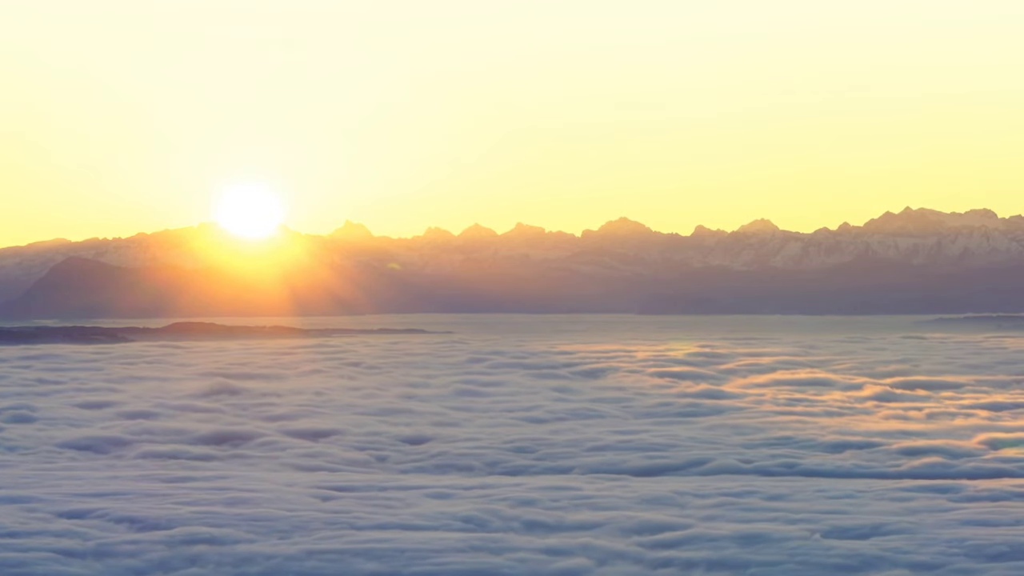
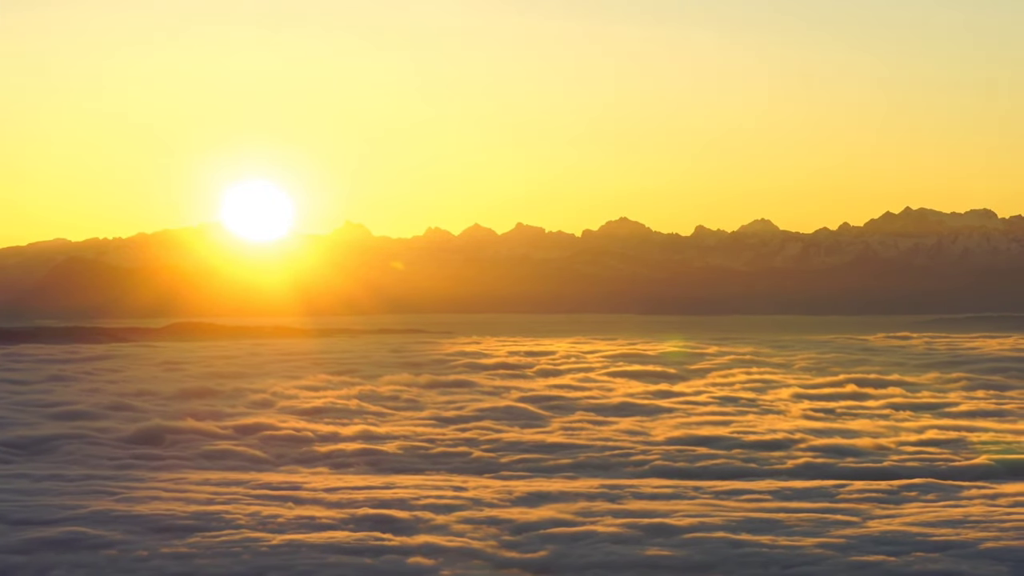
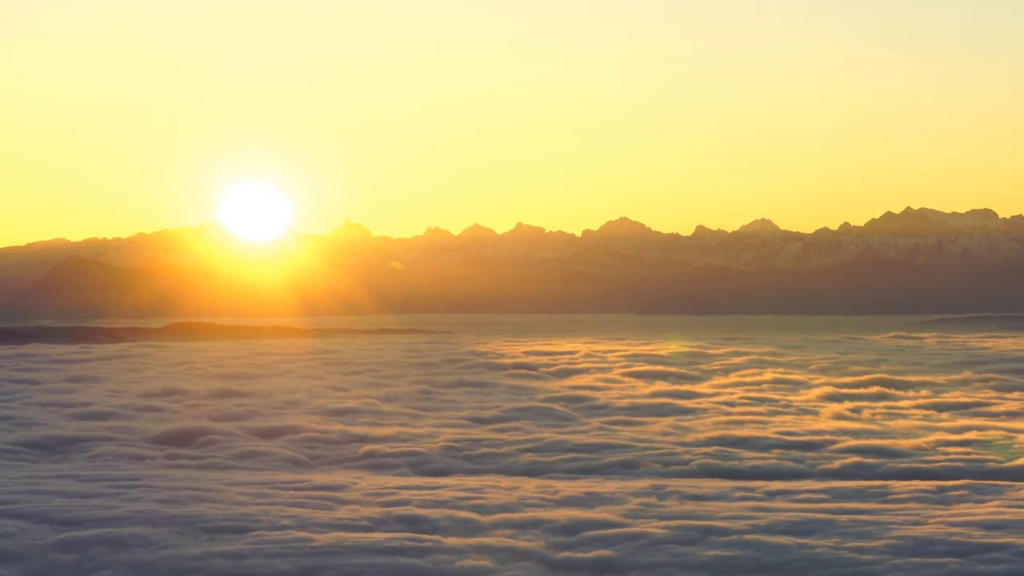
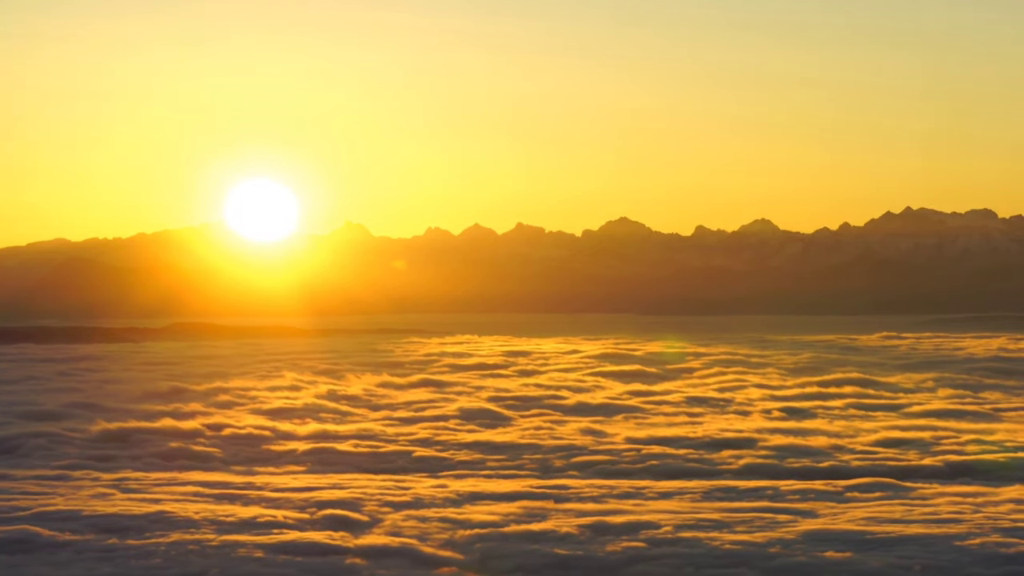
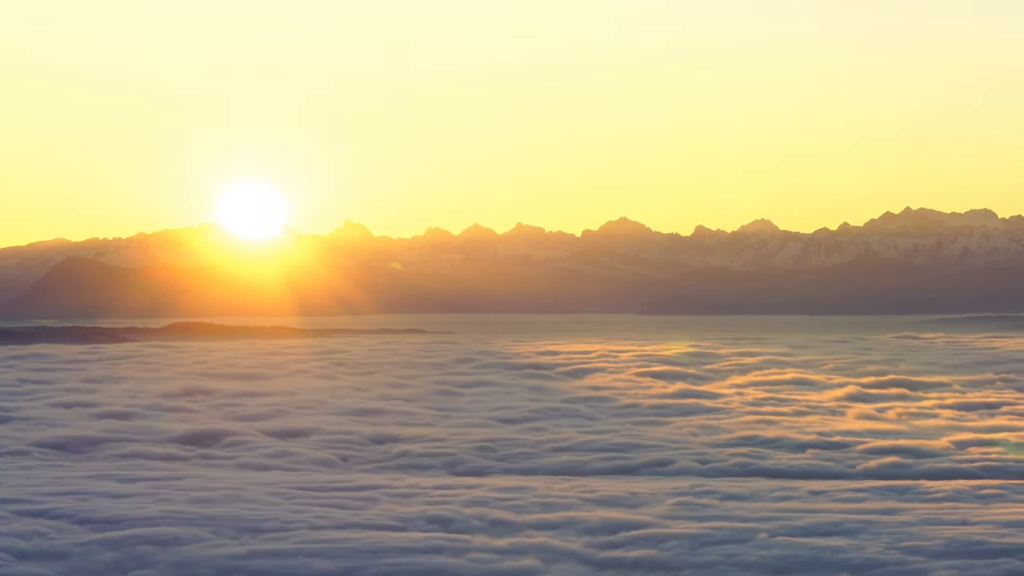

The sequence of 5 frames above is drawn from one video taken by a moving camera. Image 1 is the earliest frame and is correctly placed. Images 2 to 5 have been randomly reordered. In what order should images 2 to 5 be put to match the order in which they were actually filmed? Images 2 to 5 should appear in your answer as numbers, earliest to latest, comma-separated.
5, 3, 2, 4
